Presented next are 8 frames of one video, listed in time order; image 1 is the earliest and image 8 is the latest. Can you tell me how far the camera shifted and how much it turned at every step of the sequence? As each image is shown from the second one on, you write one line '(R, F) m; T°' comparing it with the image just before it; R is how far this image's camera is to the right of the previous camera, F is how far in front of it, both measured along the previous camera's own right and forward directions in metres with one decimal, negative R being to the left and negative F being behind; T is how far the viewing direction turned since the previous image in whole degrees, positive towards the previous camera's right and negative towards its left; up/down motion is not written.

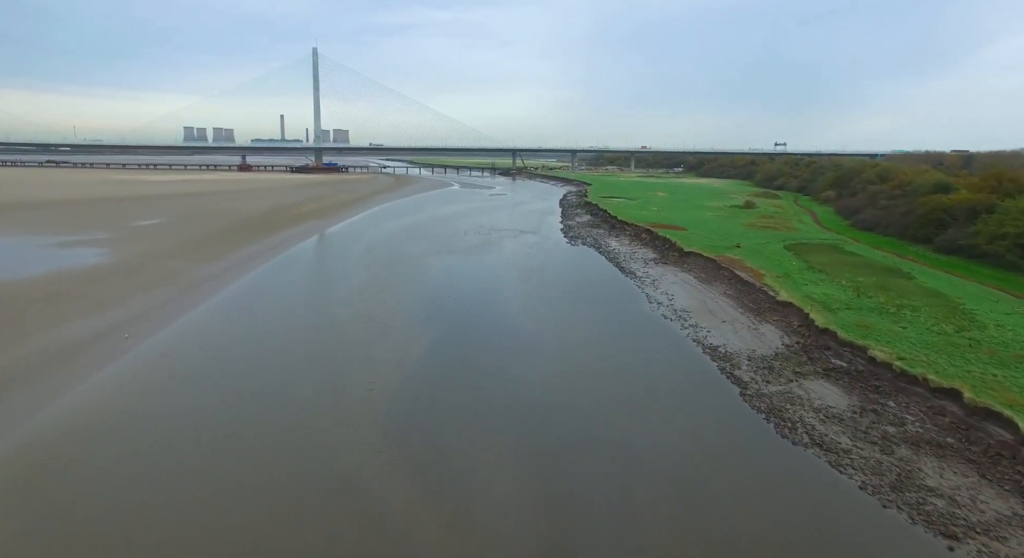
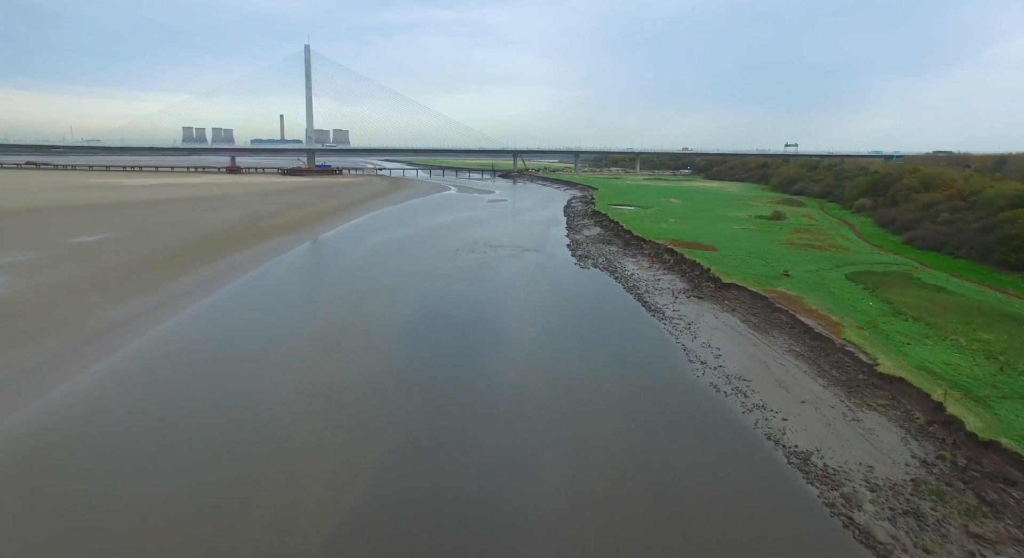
(+0.1, +2.2) m; 0°
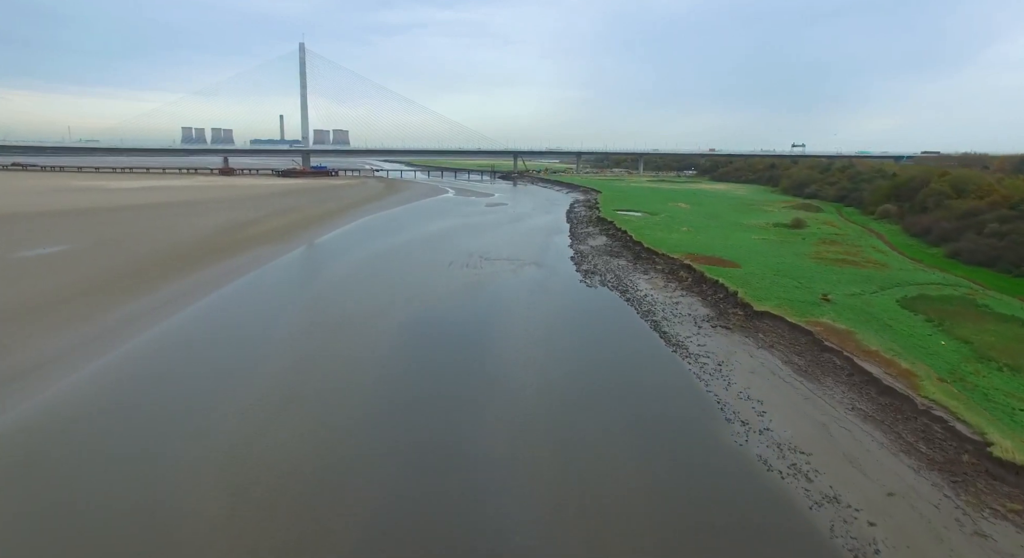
(+0.1, +1.4) m; 0°
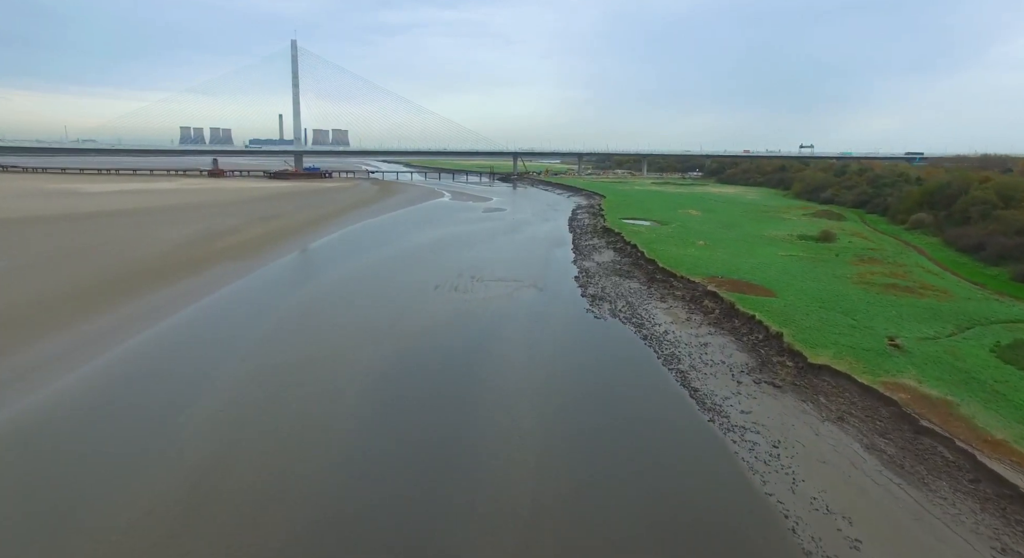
(+0.1, +1.7) m; 0°
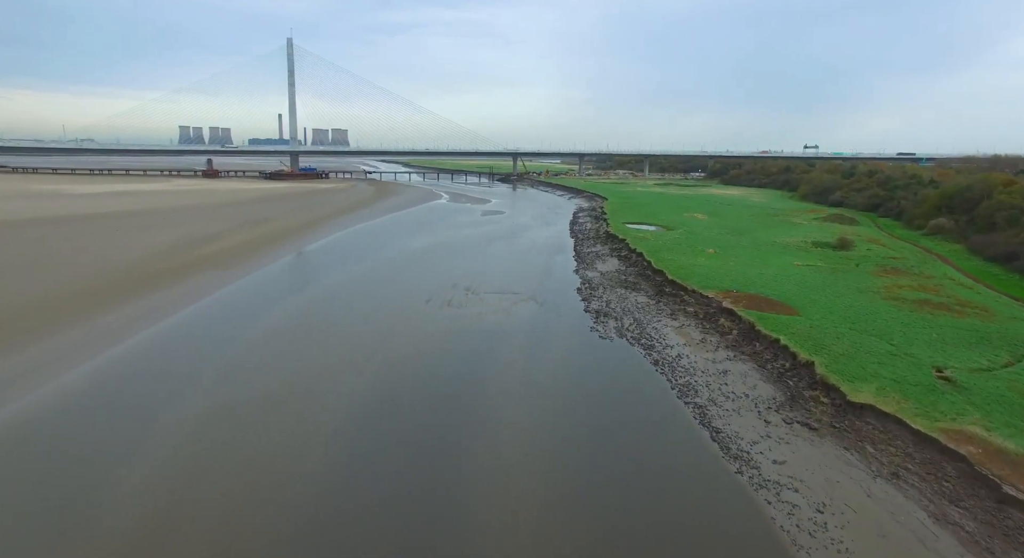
(+0.1, +0.9) m; 0°
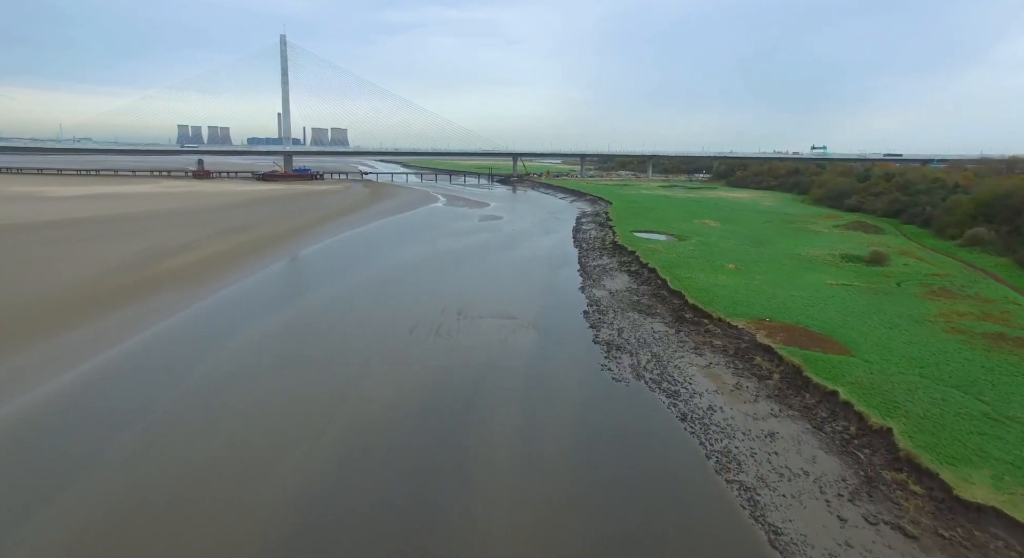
(0.0, +1.4) m; 0°
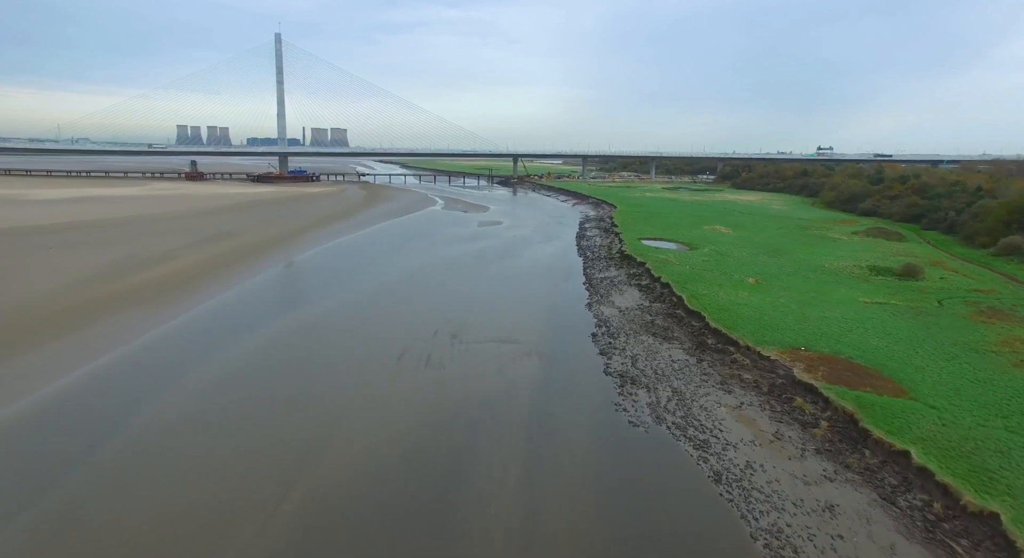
(0.0, +1.1) m; 0°
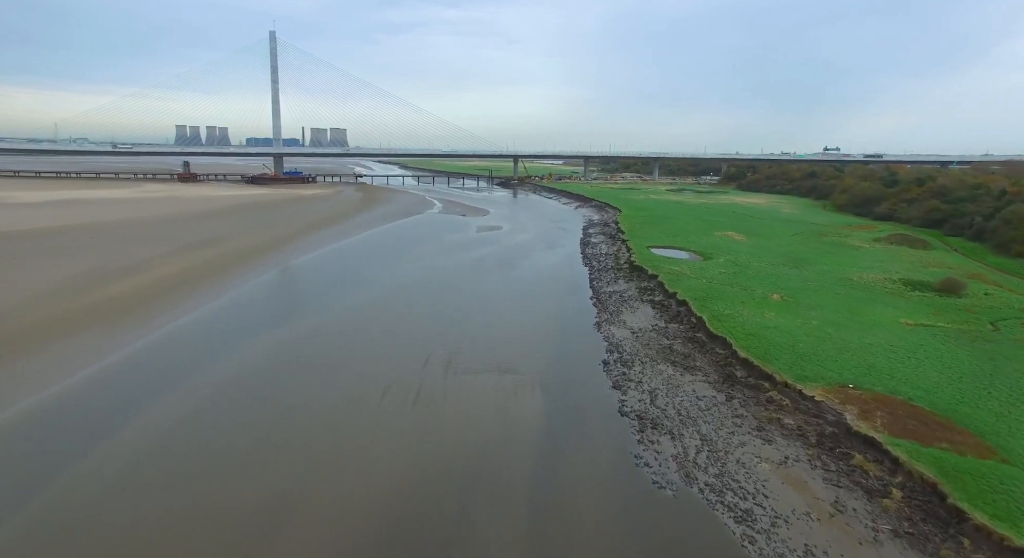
(0.0, +1.1) m; 0°
